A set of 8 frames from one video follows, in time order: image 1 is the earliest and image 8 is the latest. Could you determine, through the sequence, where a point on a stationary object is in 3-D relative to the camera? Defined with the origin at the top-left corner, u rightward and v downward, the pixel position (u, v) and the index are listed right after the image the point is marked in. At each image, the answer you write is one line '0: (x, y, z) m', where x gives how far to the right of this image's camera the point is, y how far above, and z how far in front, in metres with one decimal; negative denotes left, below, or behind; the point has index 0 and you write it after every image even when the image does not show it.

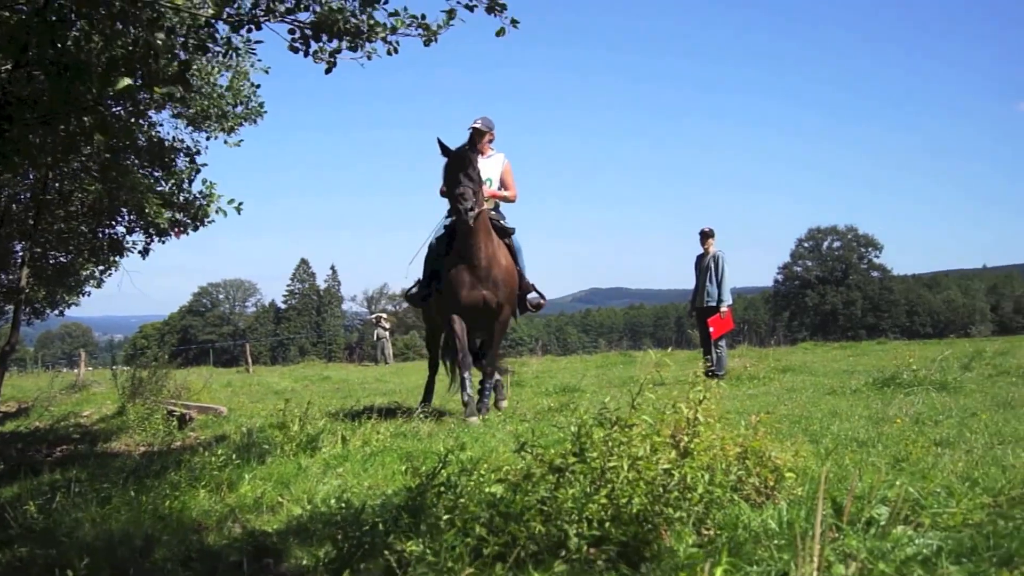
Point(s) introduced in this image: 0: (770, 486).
0: (+1.3, -1.0, +4.8) m
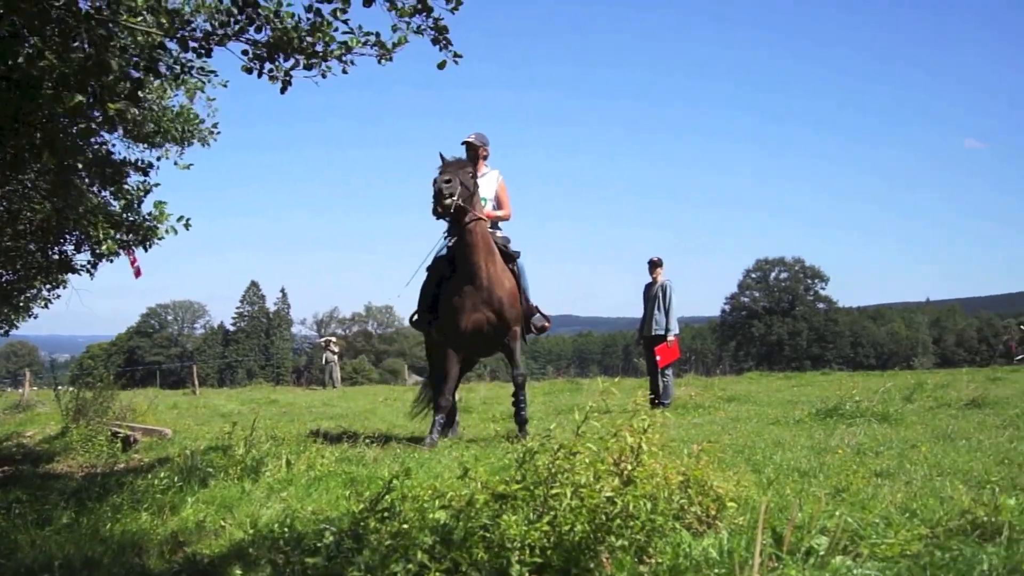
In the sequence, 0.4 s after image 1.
0: (+1.0, -1.2, +4.7) m
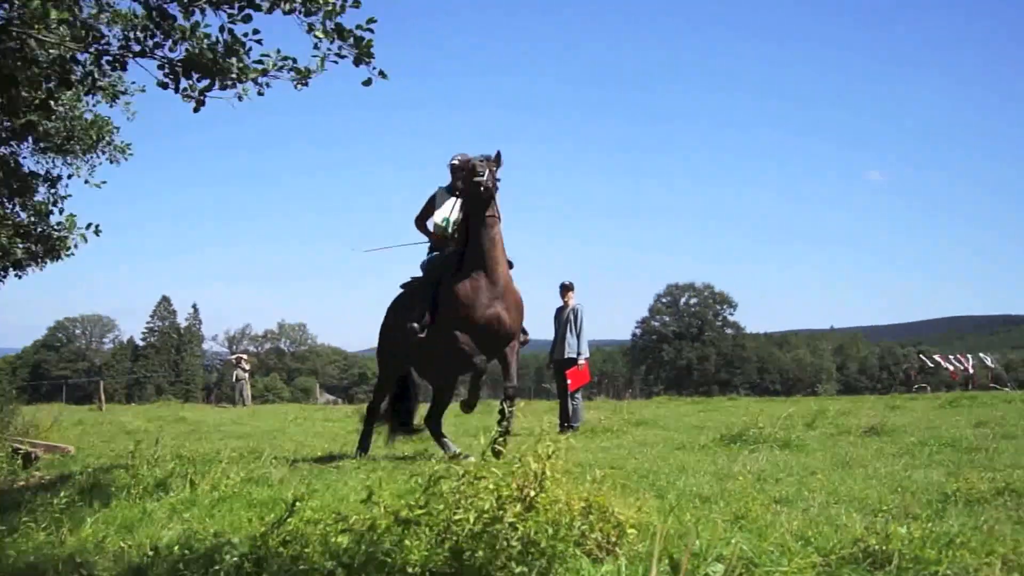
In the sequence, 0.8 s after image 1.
0: (+0.5, -1.3, +4.8) m
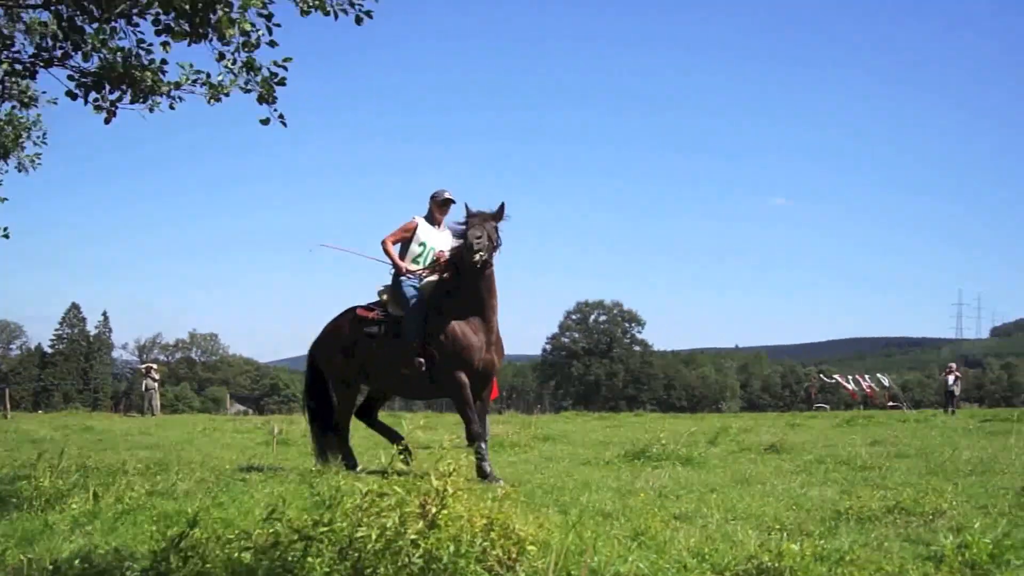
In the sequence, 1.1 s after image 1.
0: (0.0, -1.4, +4.9) m
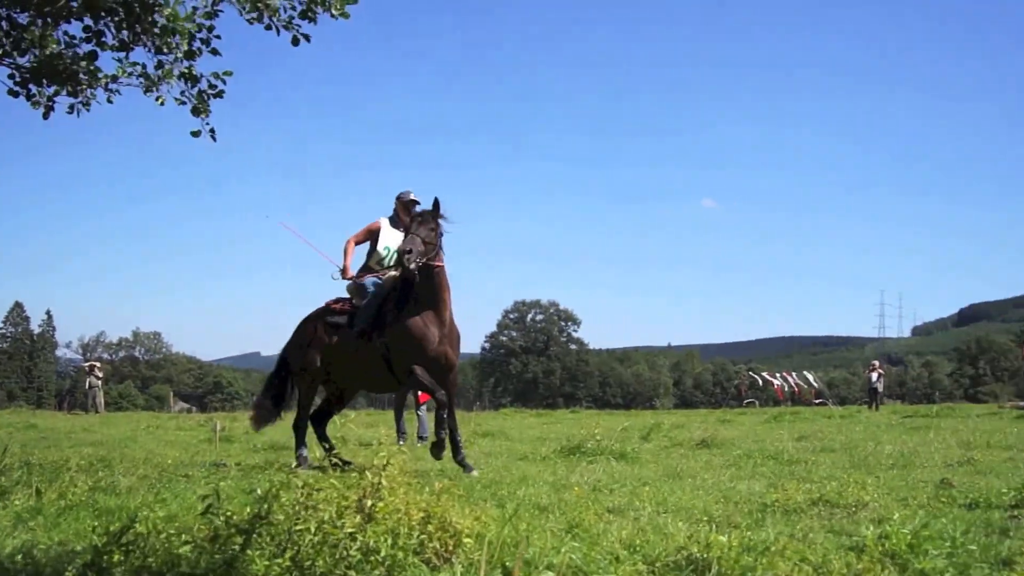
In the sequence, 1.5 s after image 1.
0: (-0.3, -1.4, +5.0) m
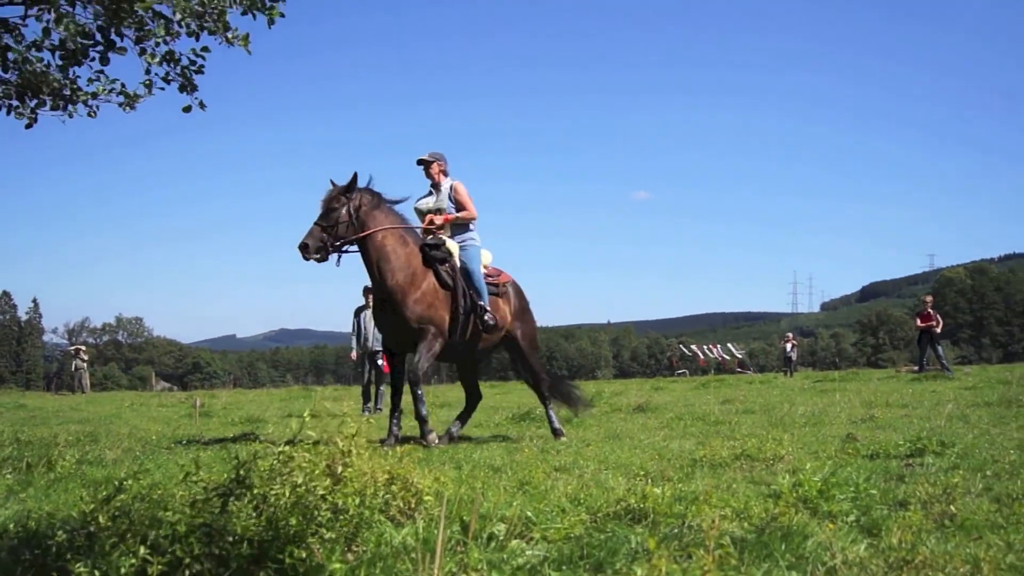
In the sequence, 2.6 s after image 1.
0: (-0.6, -1.3, +5.5) m
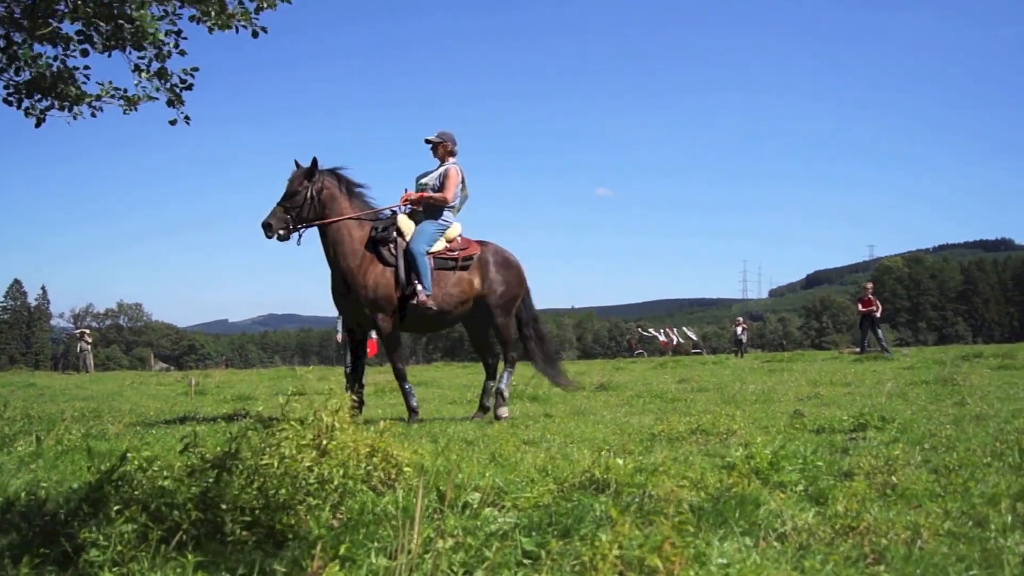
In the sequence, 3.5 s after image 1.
0: (-0.8, -1.2, +6.0) m
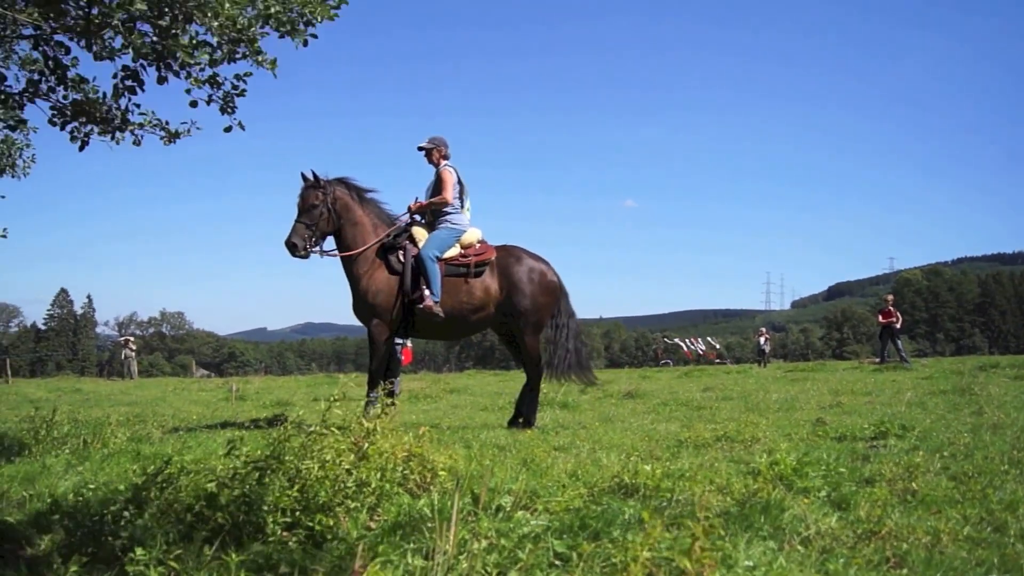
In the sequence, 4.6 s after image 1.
0: (-0.6, -1.3, +6.2) m
